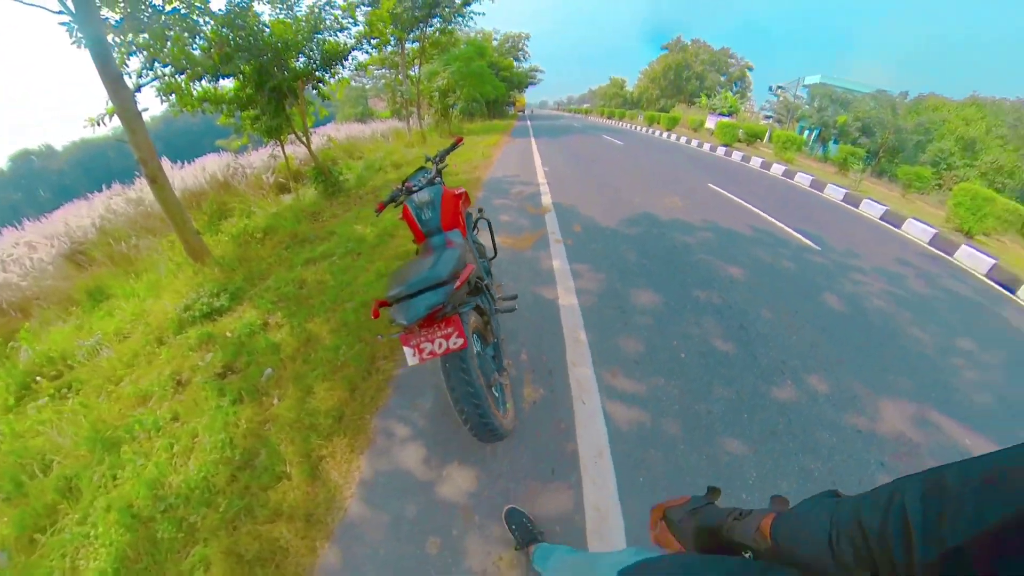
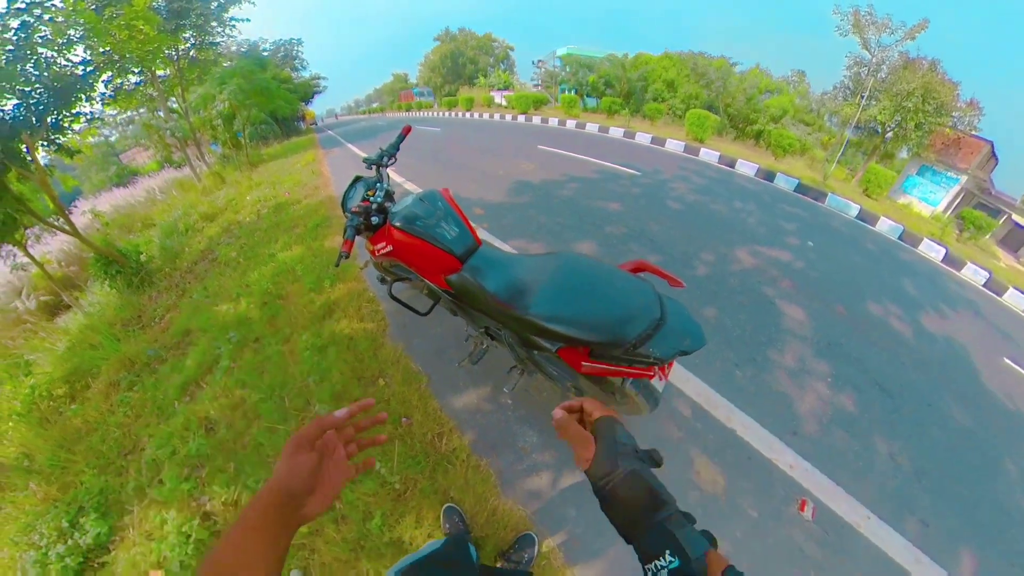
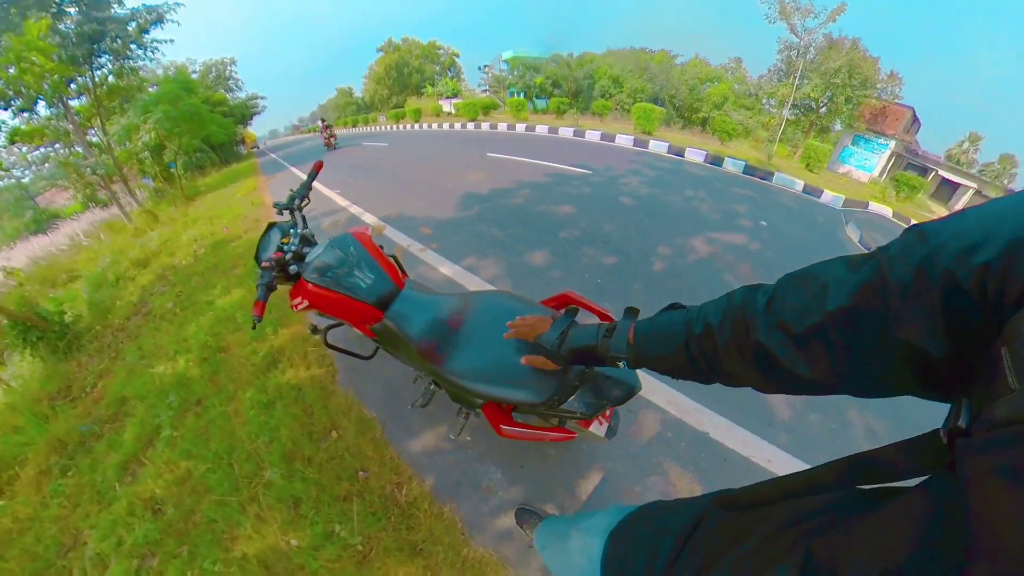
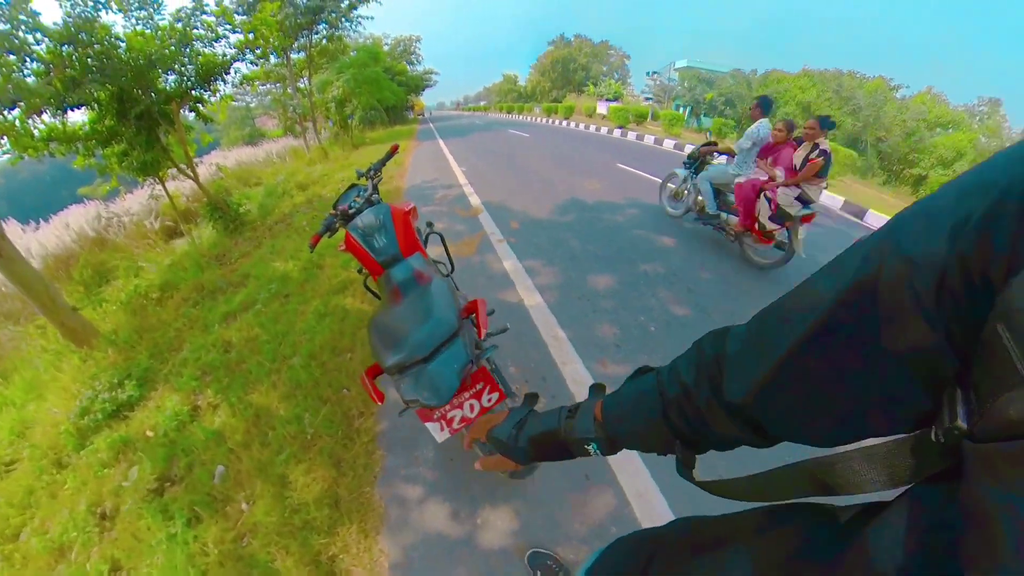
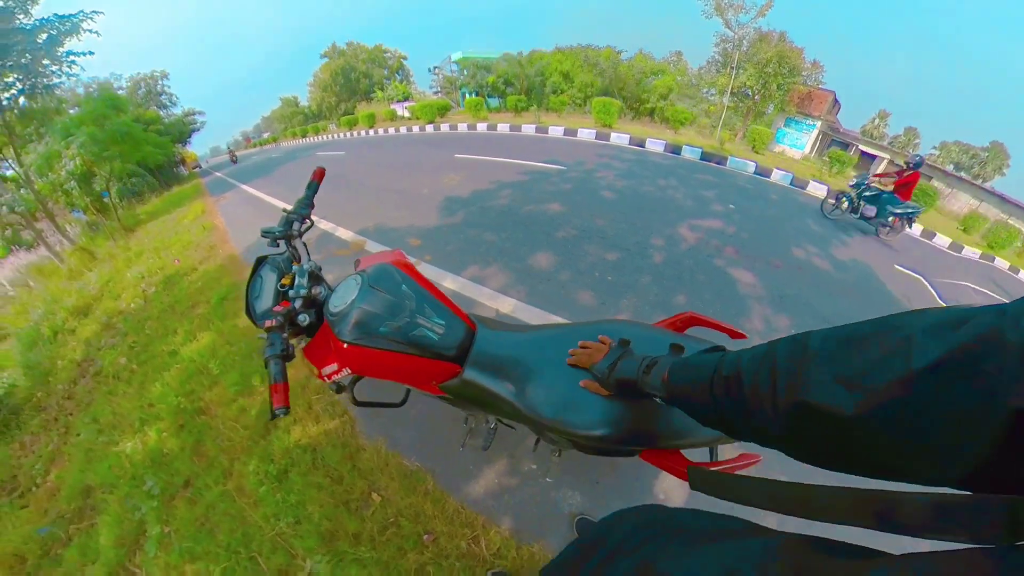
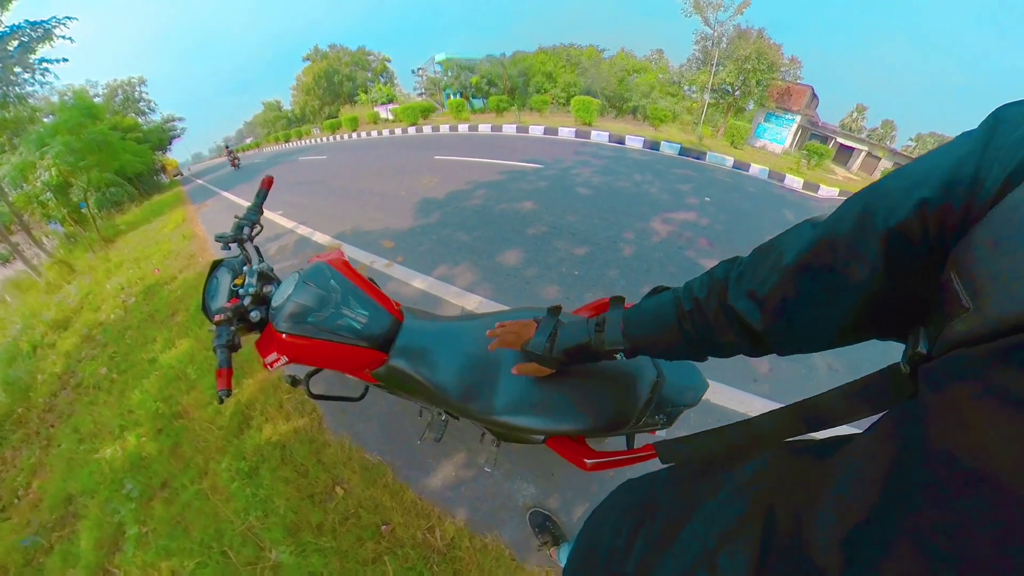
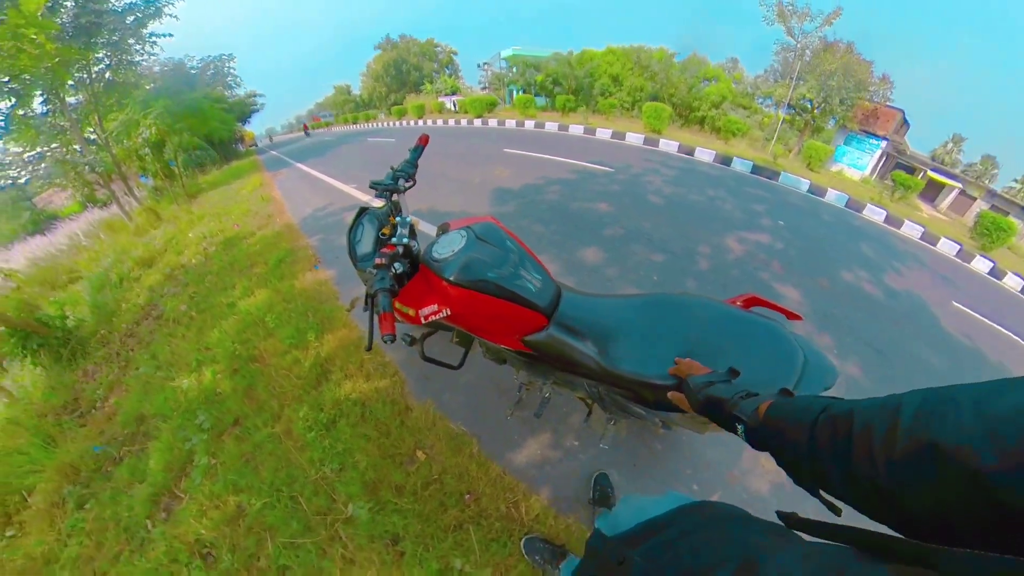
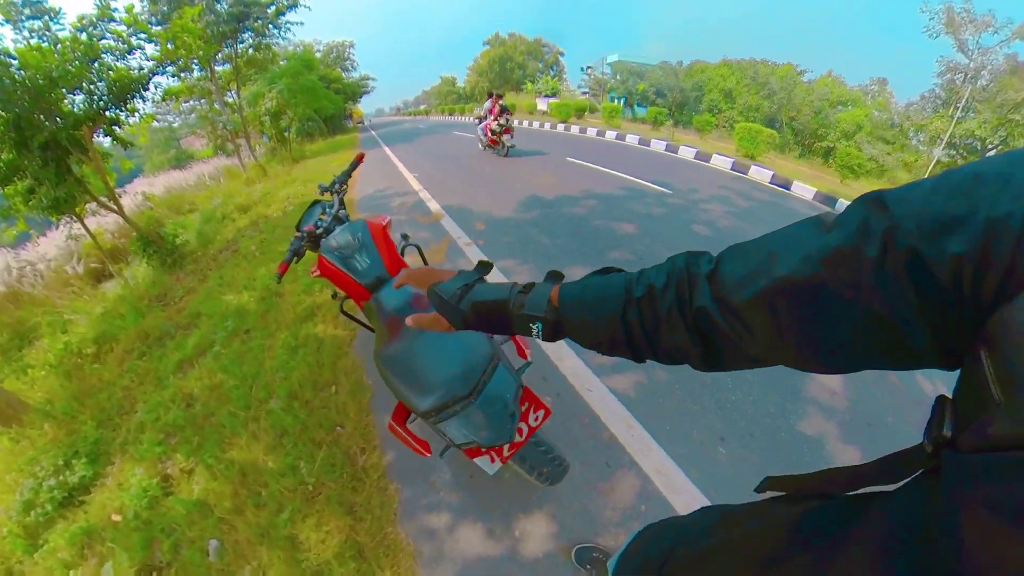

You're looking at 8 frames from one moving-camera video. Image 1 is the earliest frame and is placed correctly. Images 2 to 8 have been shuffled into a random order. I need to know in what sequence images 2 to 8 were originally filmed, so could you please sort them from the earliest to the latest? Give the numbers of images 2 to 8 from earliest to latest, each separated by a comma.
4, 8, 3, 6, 5, 7, 2
